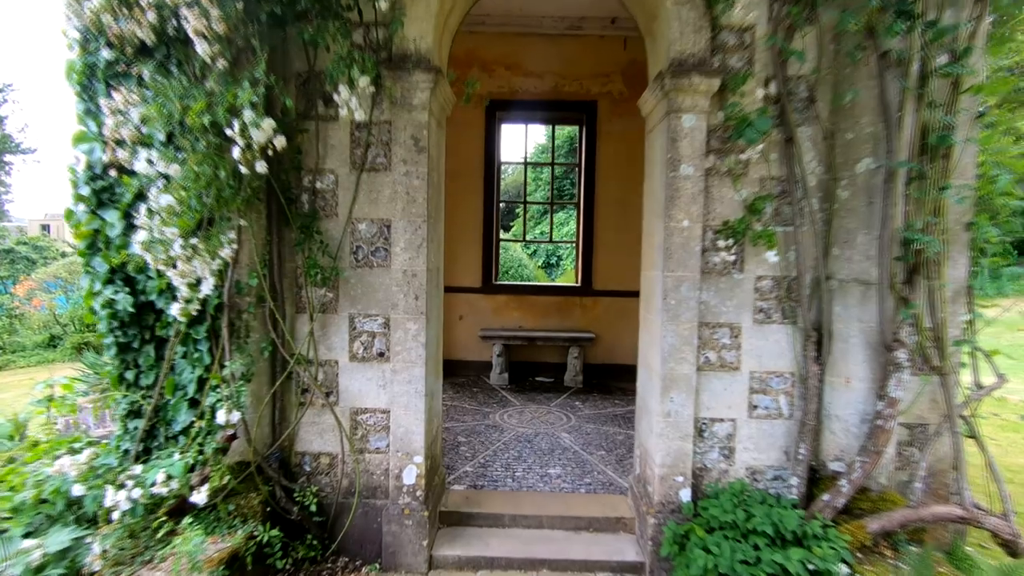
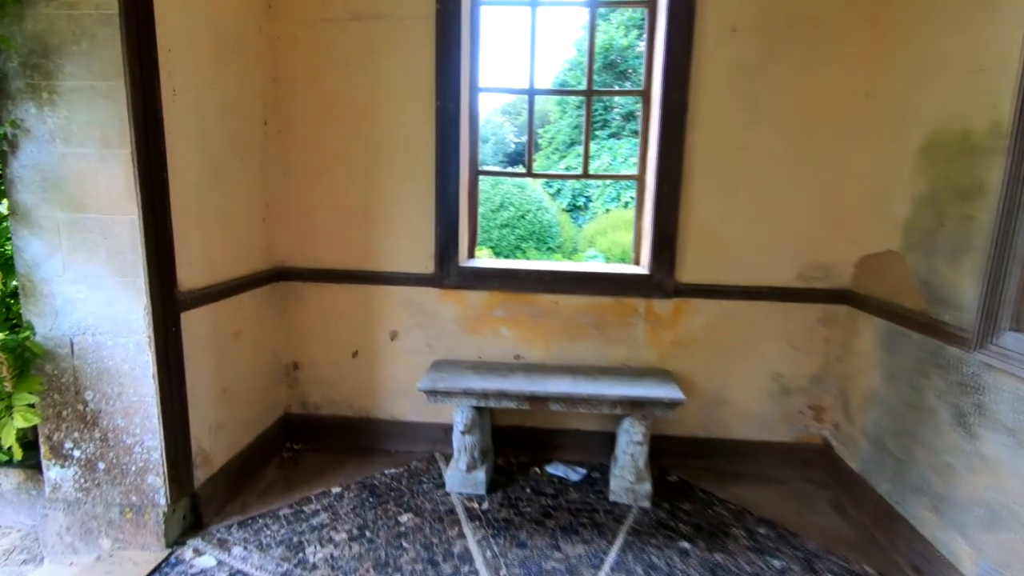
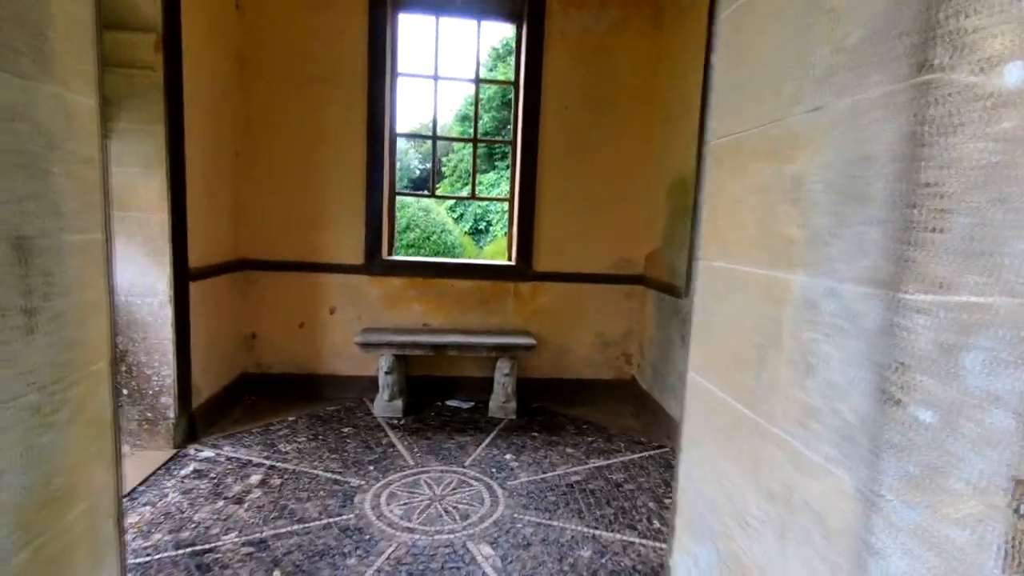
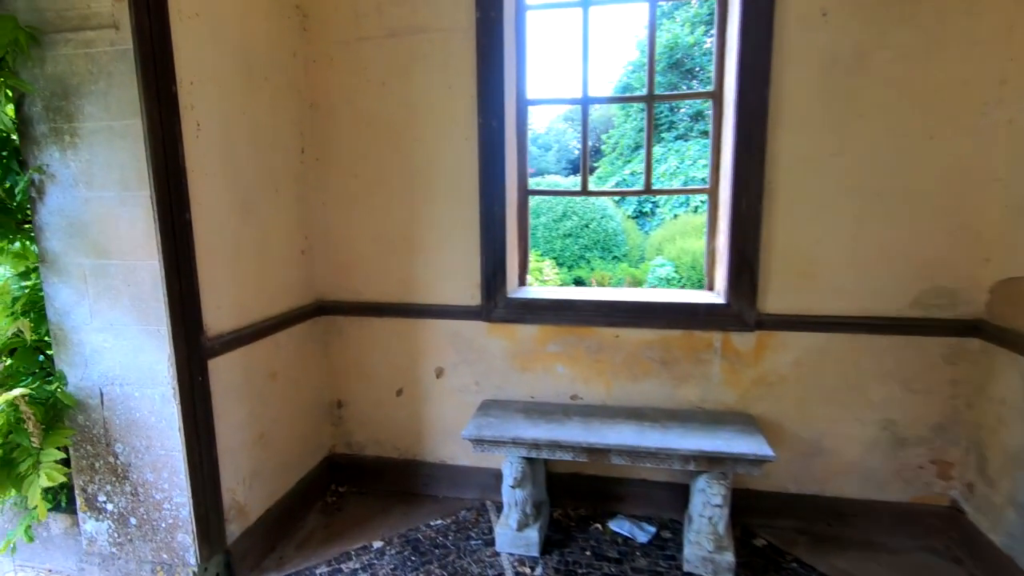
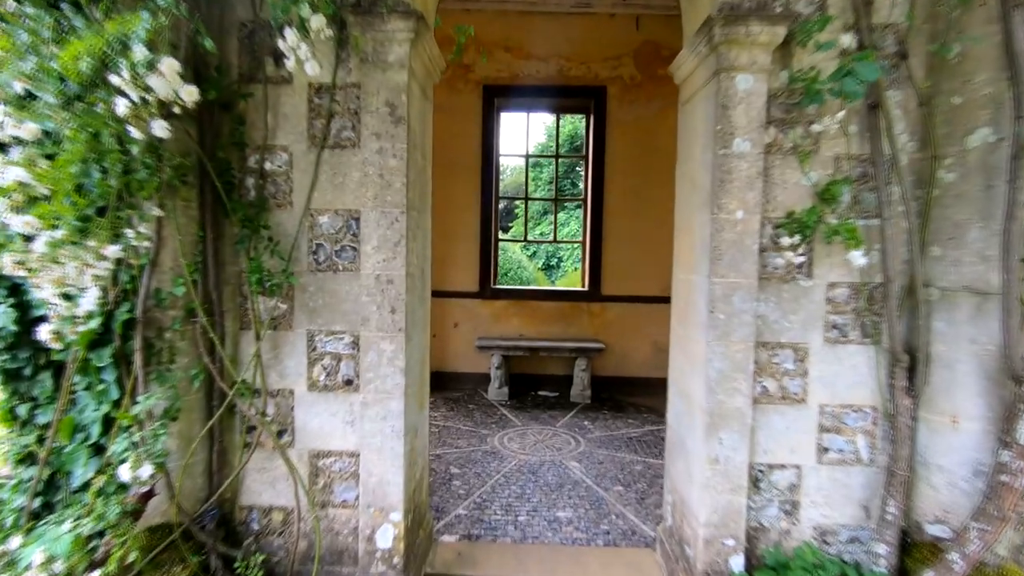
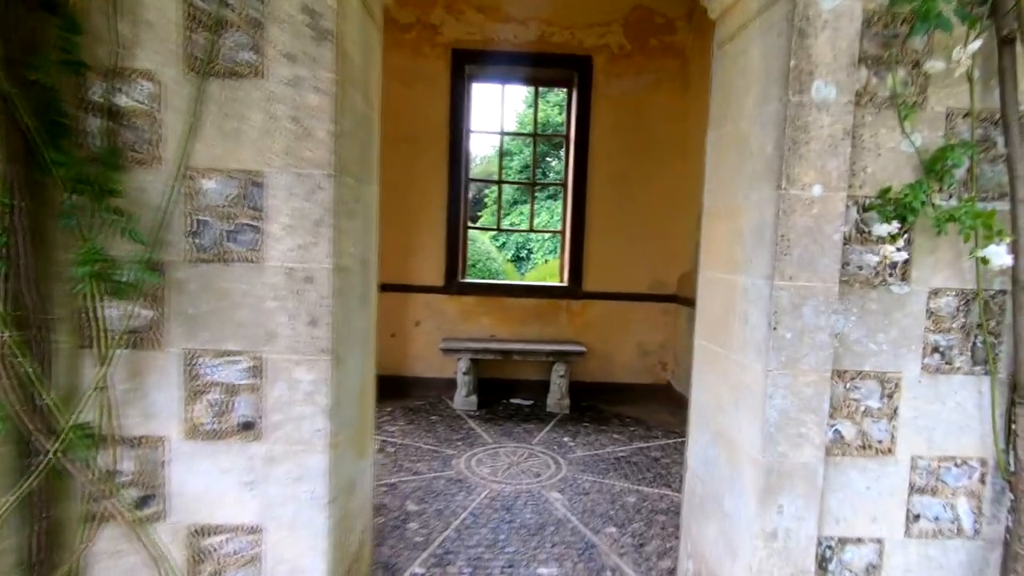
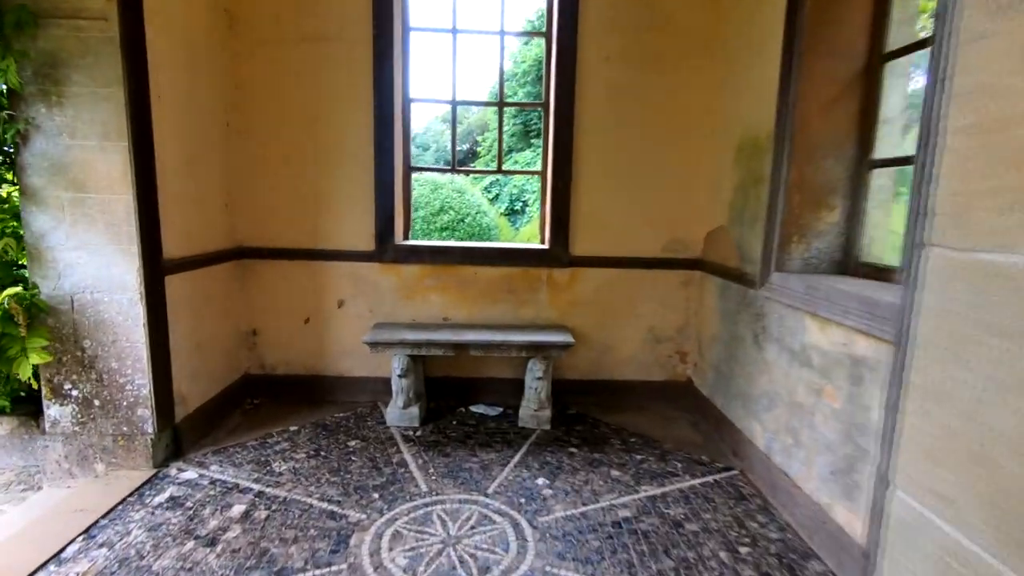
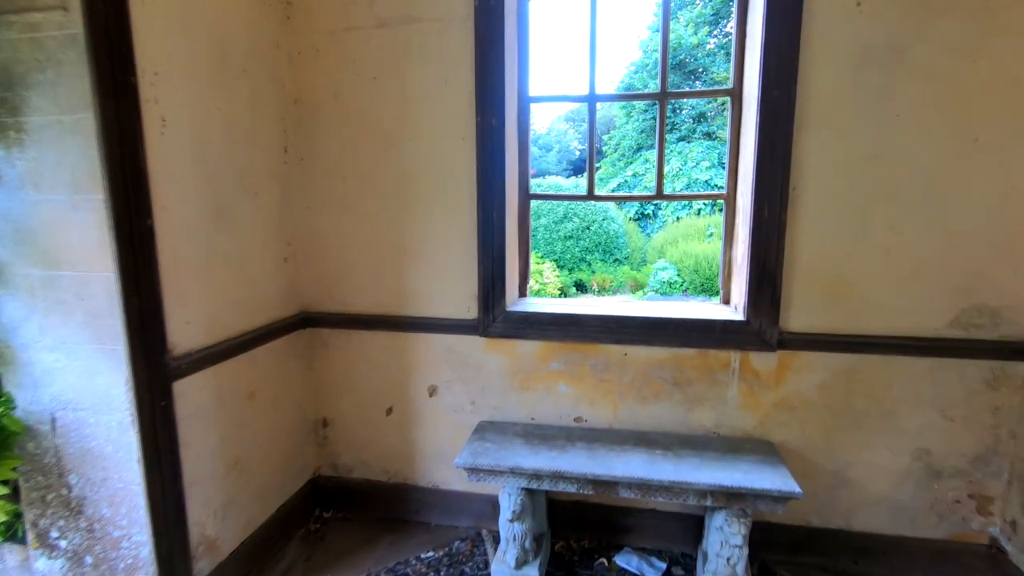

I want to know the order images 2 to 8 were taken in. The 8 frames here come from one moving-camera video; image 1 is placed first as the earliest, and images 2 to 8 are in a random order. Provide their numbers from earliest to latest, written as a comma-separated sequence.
5, 6, 3, 7, 2, 4, 8
